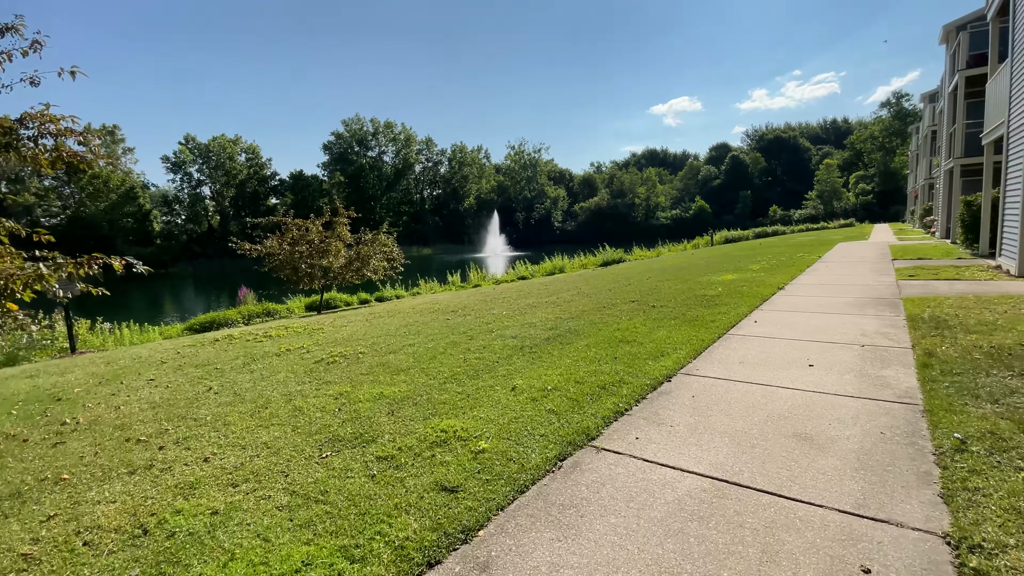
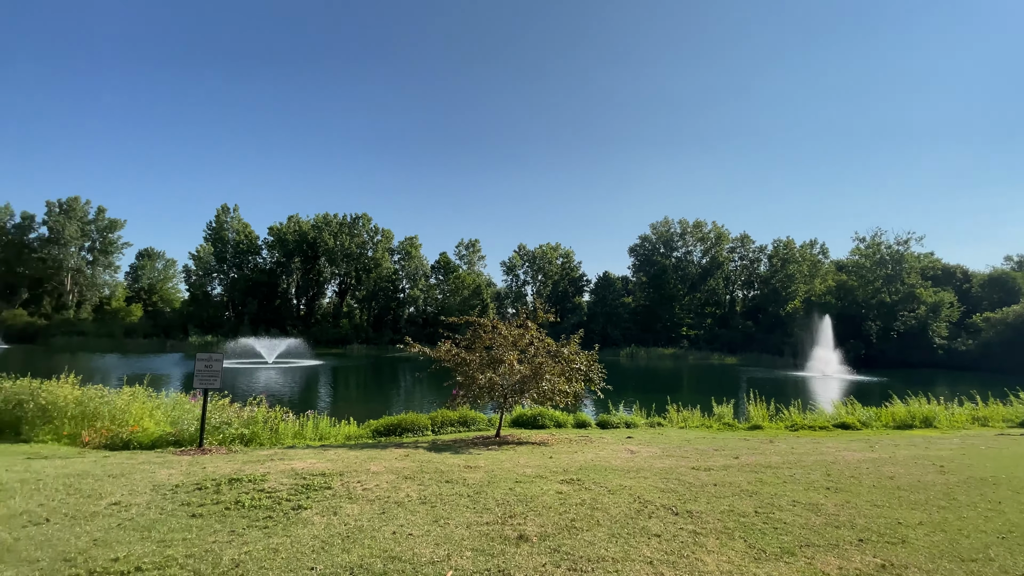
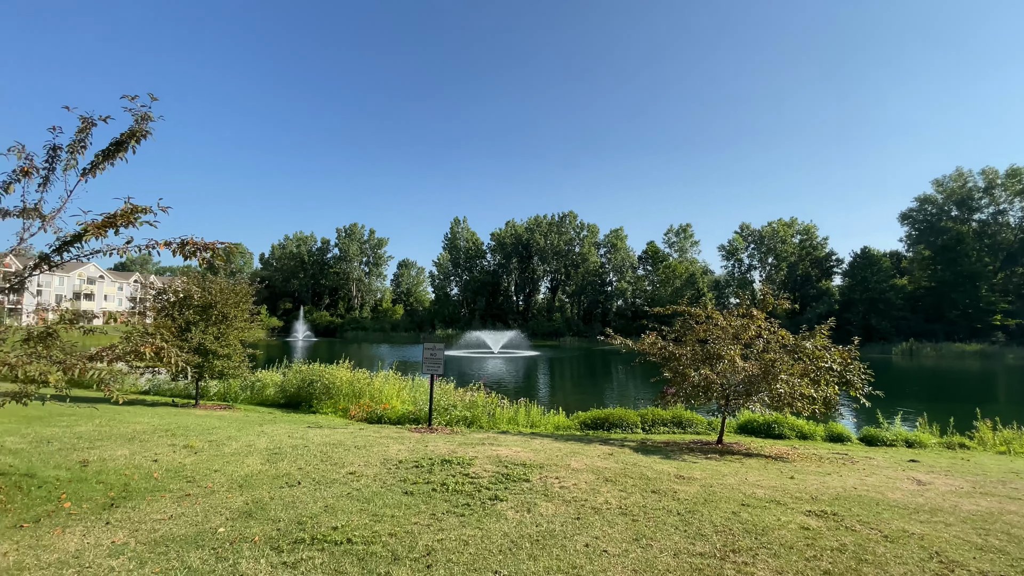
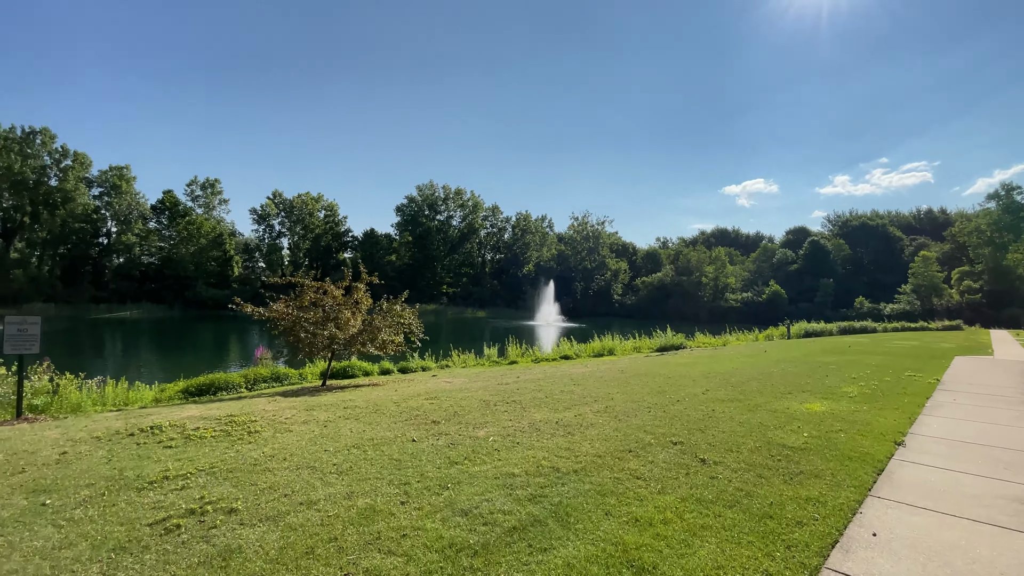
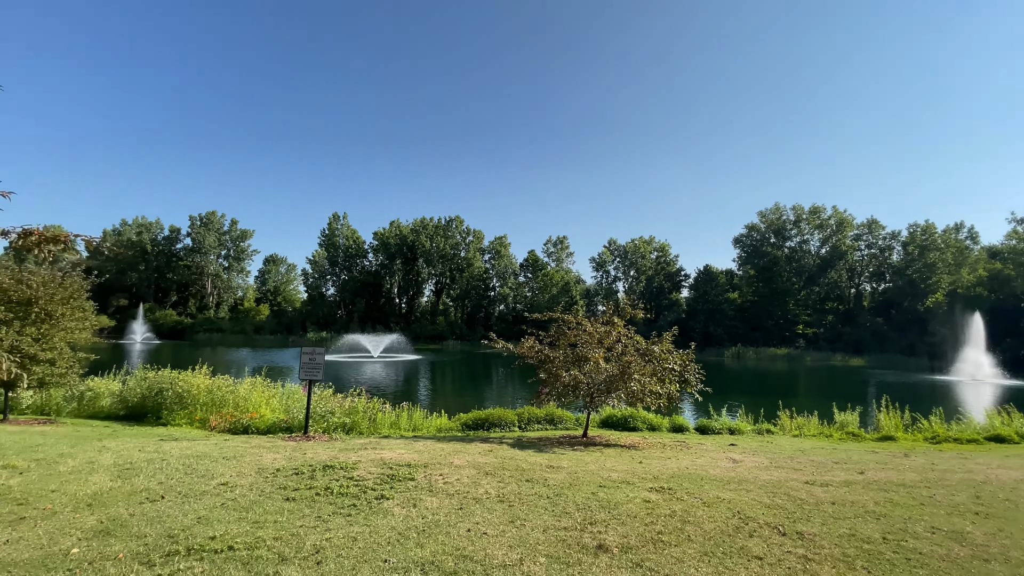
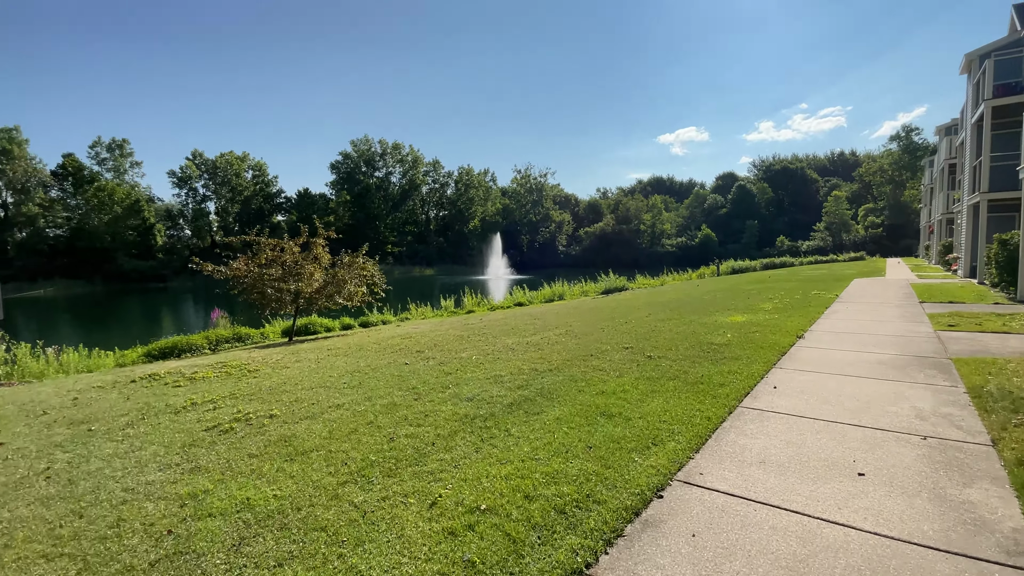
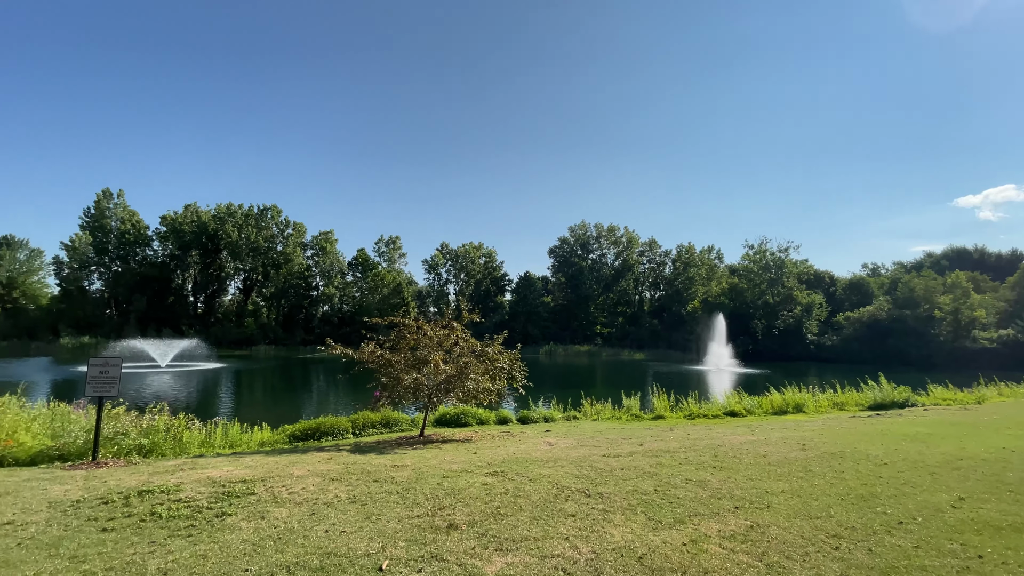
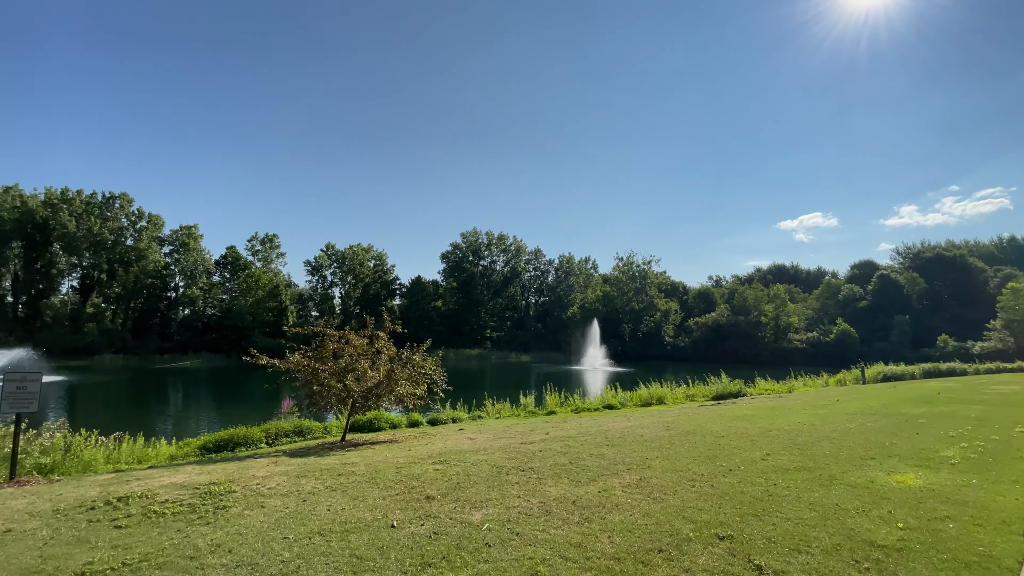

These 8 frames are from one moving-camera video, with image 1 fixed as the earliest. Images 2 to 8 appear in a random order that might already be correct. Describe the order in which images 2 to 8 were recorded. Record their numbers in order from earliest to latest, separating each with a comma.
6, 4, 8, 7, 2, 5, 3
